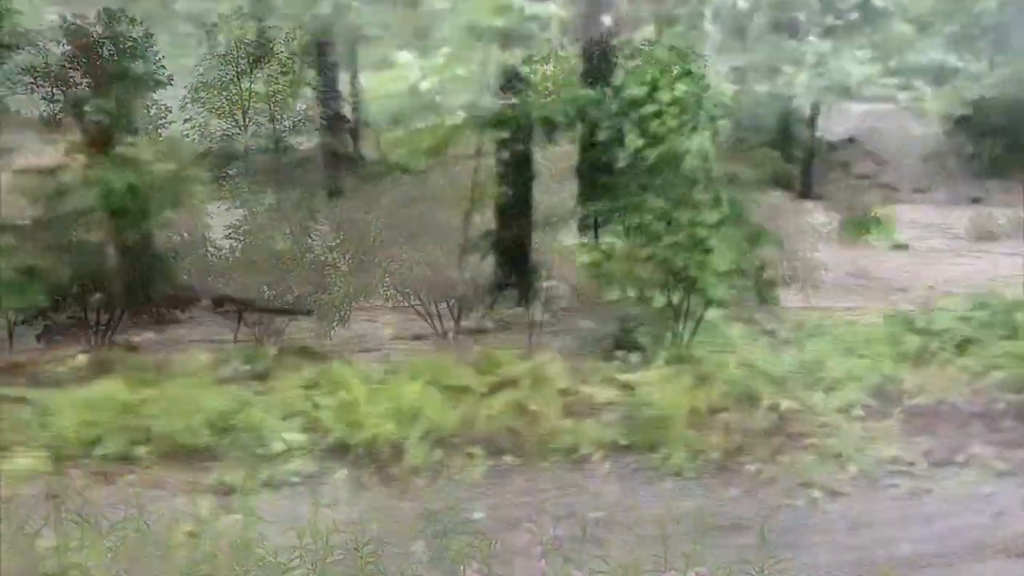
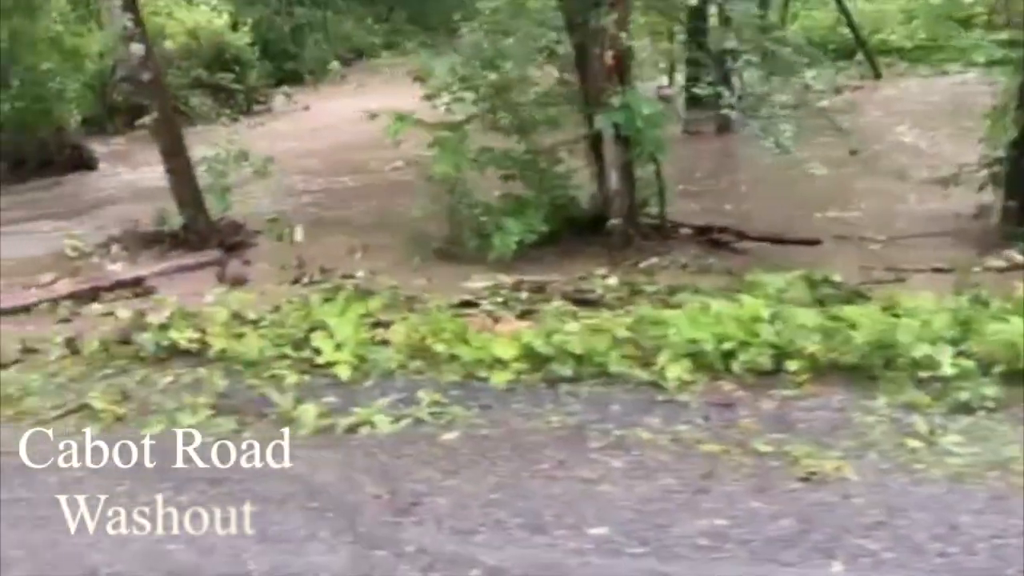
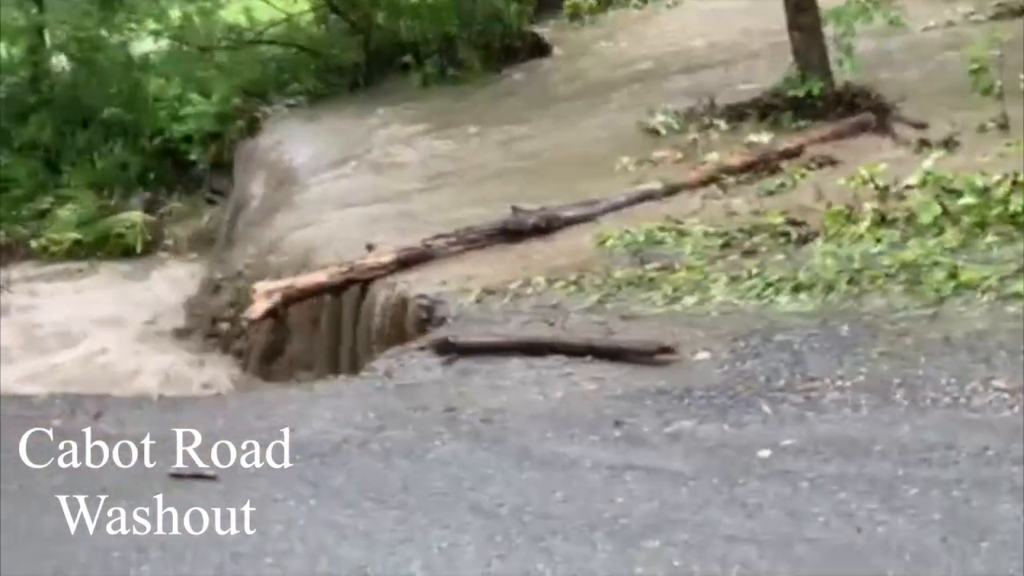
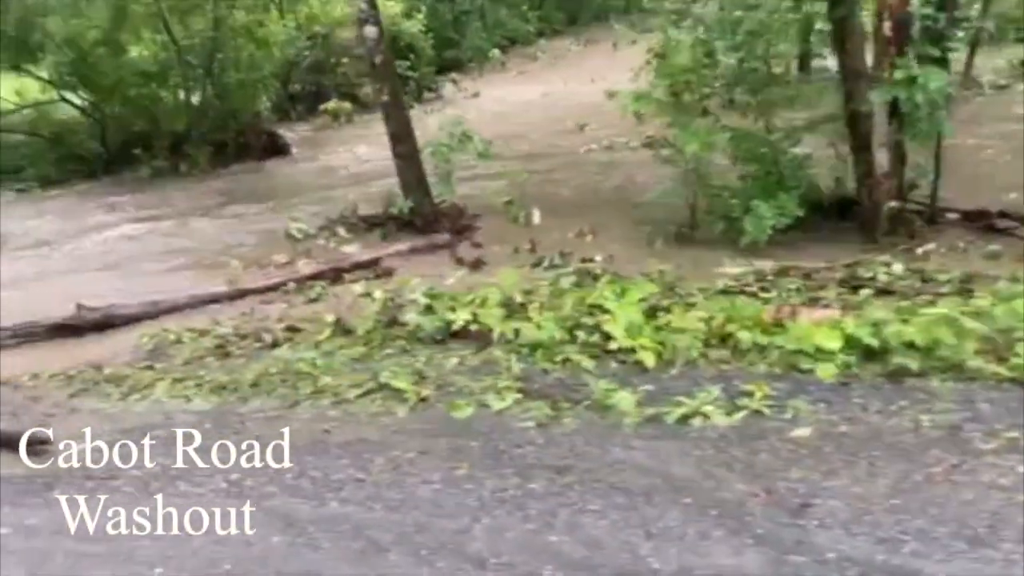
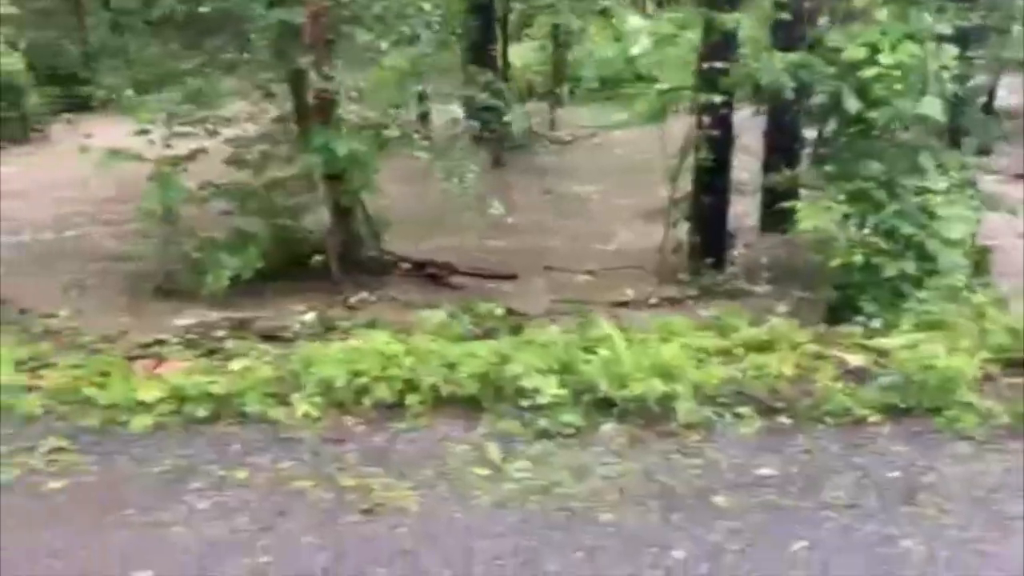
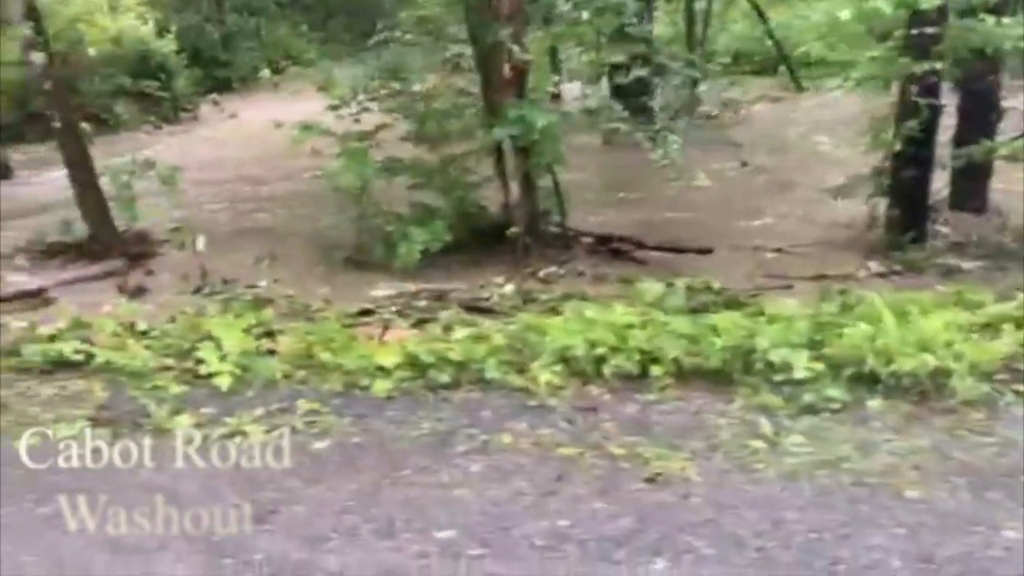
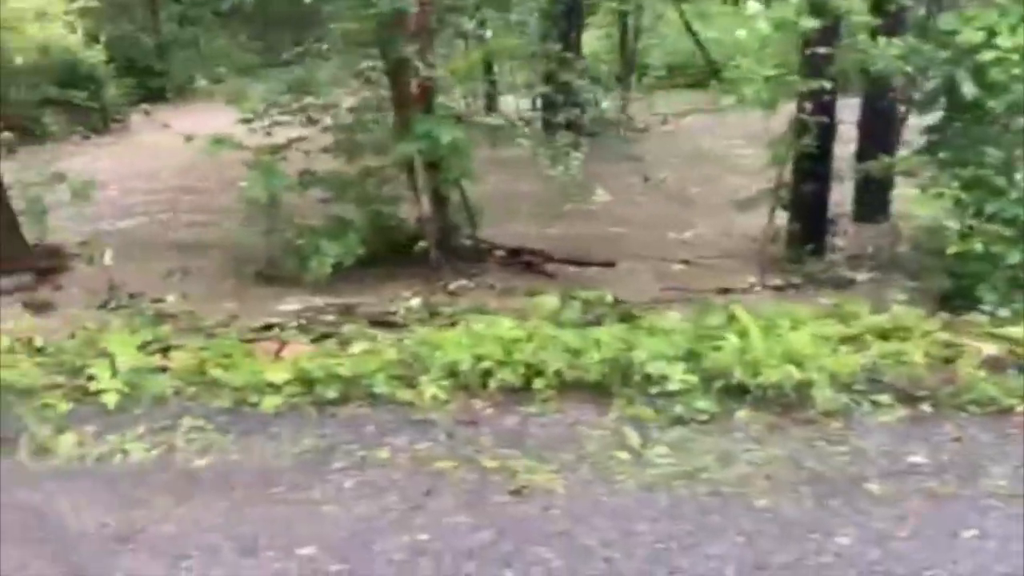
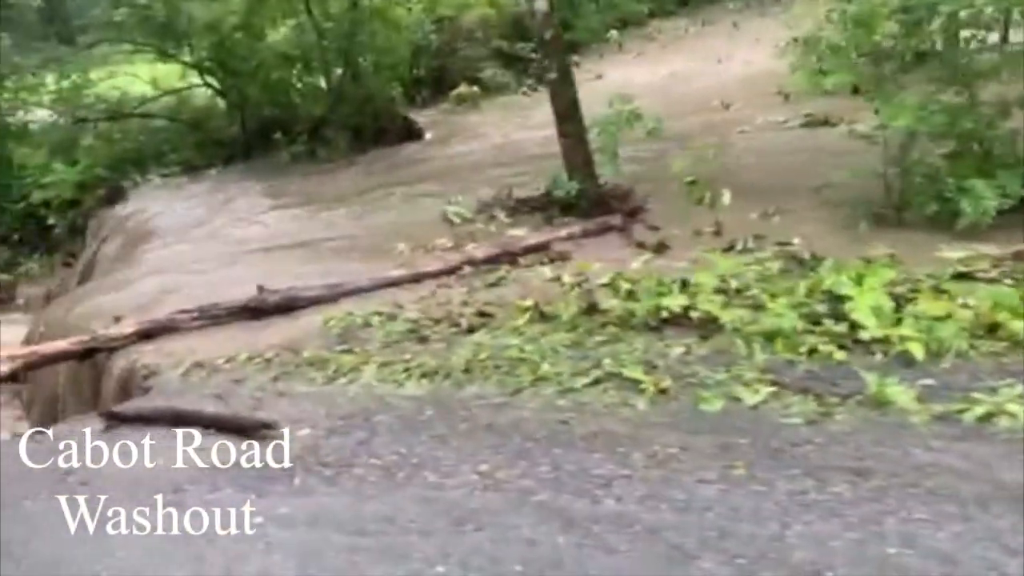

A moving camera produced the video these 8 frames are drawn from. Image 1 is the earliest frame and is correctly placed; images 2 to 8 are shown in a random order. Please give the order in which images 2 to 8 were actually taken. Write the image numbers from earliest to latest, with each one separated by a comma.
5, 7, 6, 2, 4, 8, 3
